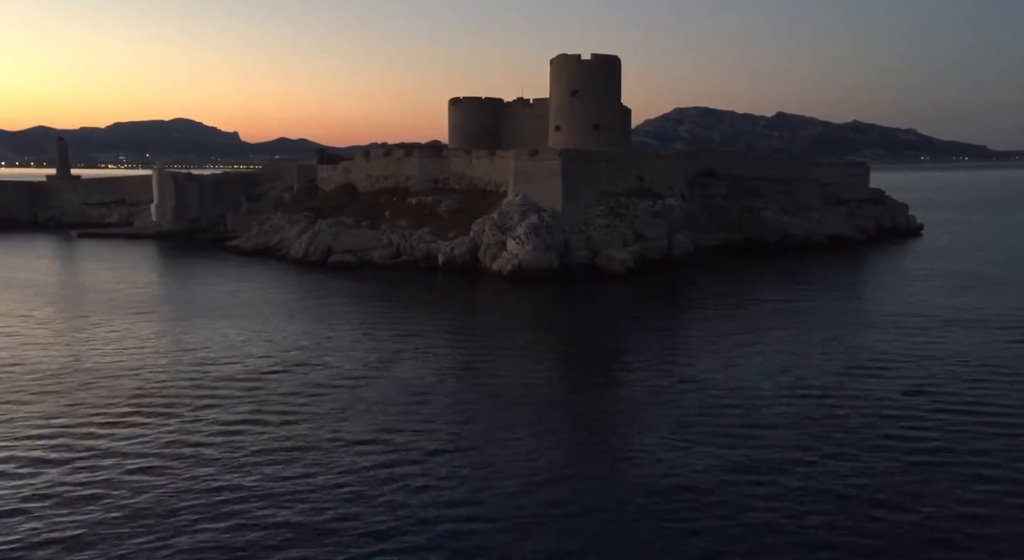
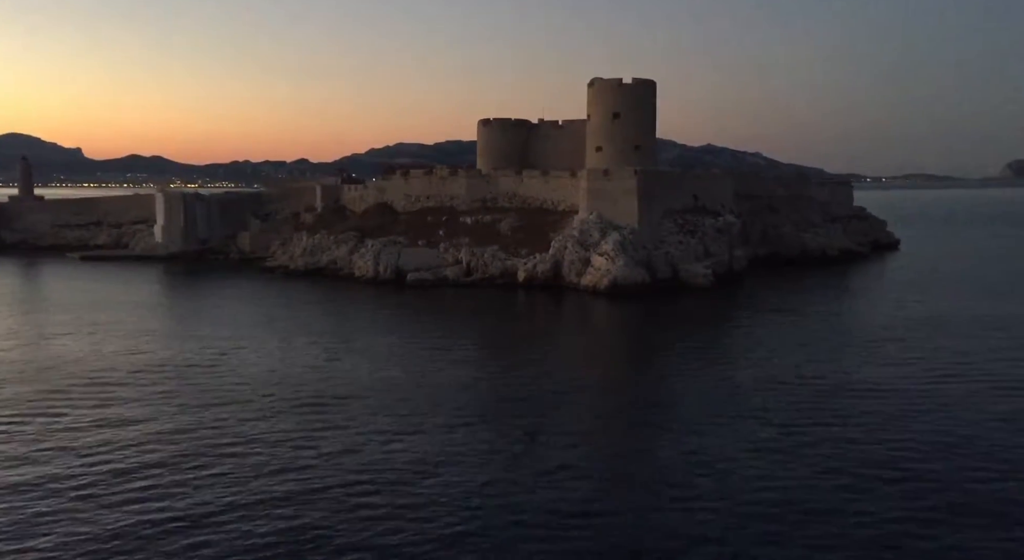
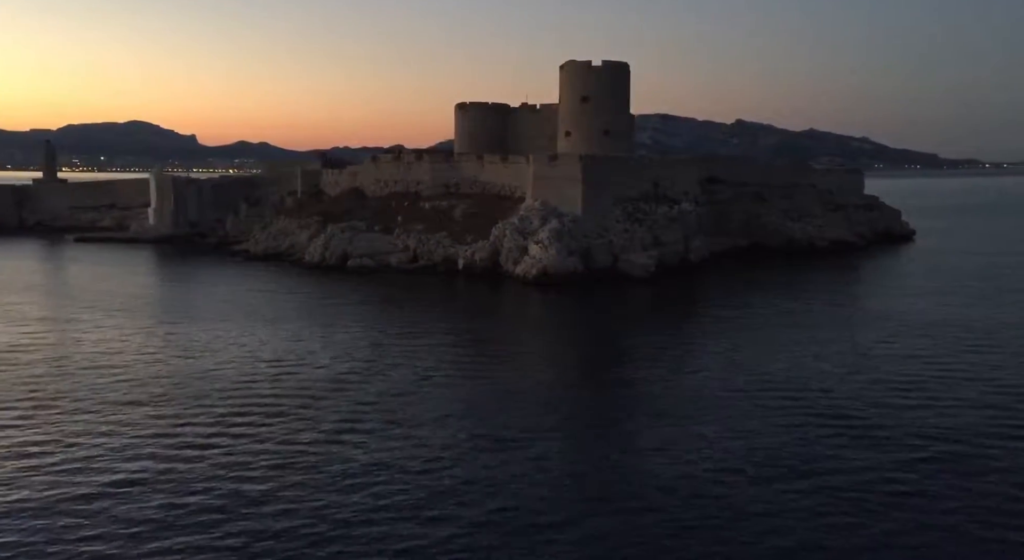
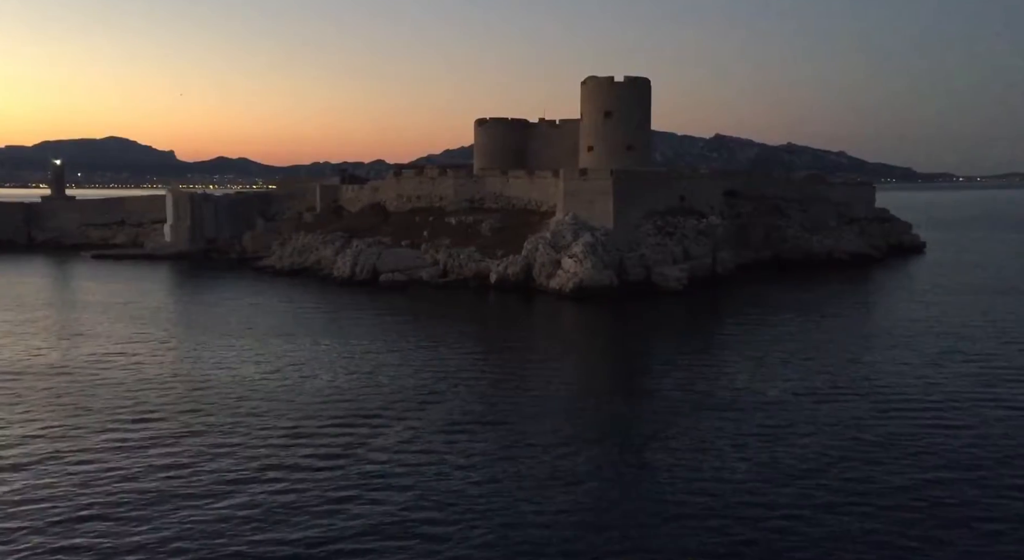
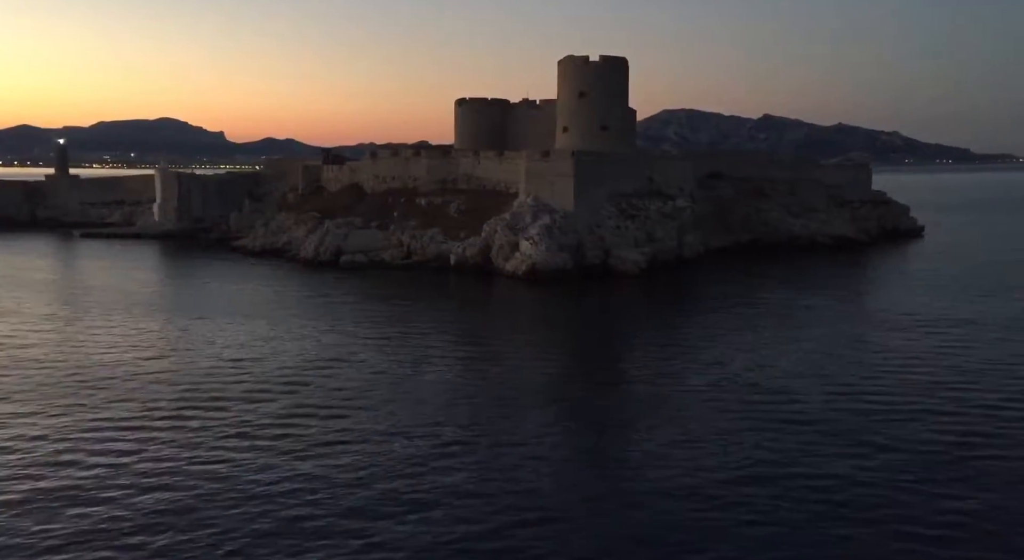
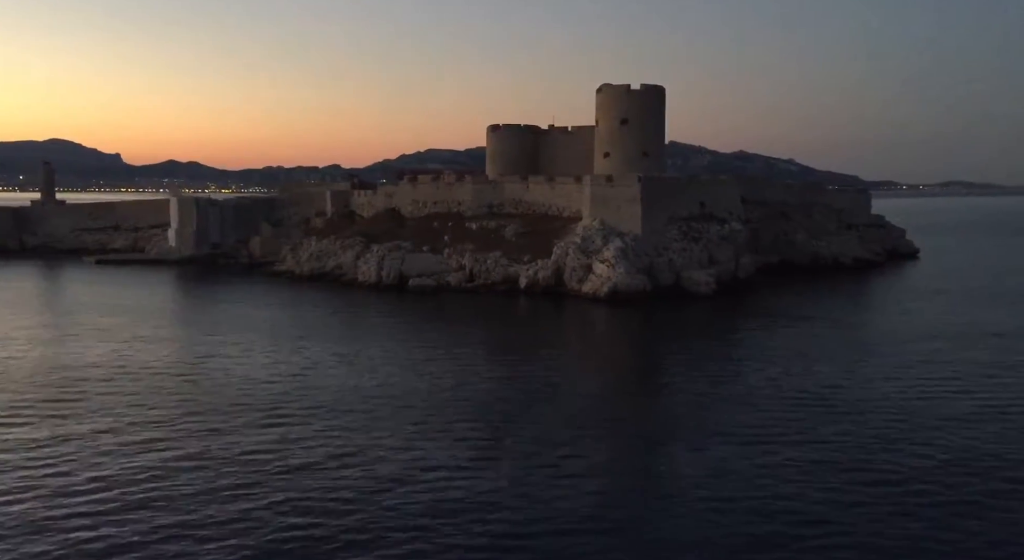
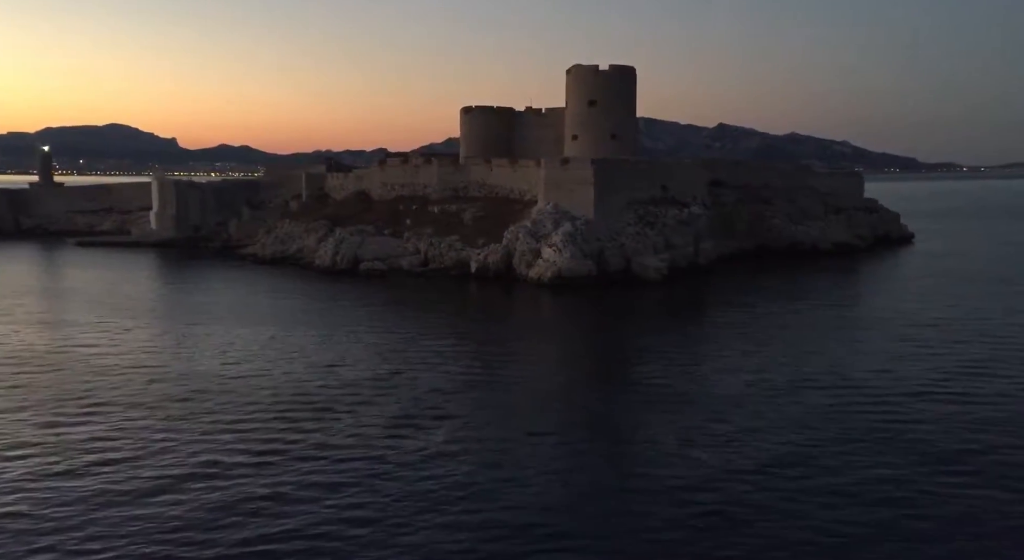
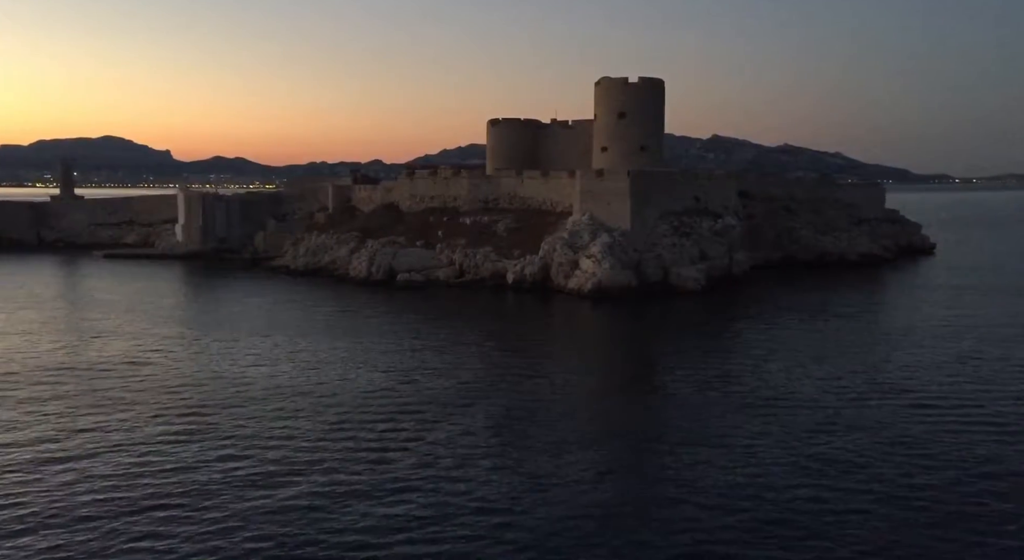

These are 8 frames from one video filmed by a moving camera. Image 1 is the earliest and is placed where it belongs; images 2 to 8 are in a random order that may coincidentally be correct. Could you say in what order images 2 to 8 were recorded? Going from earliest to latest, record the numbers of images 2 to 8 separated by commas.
5, 3, 7, 4, 8, 6, 2
